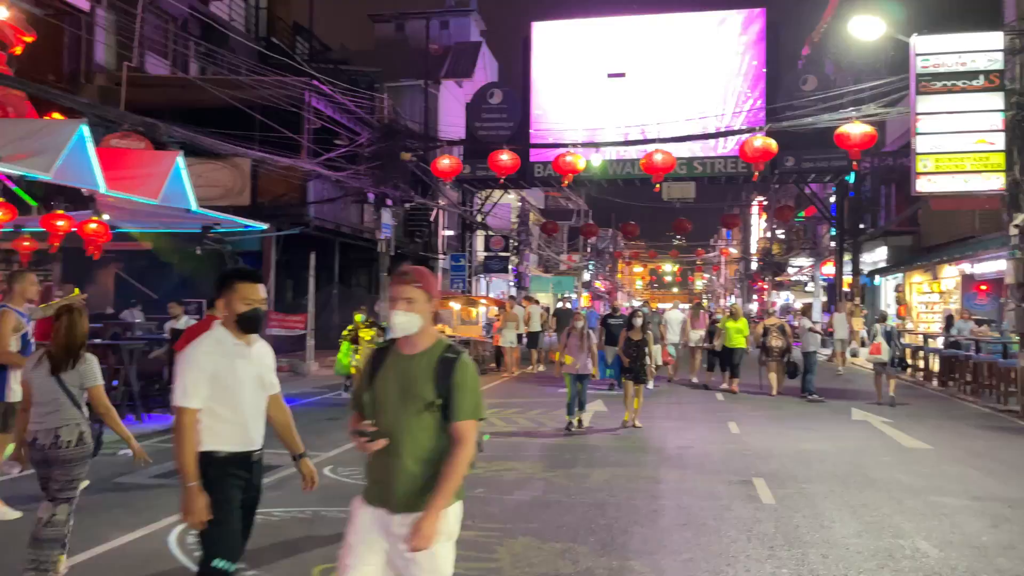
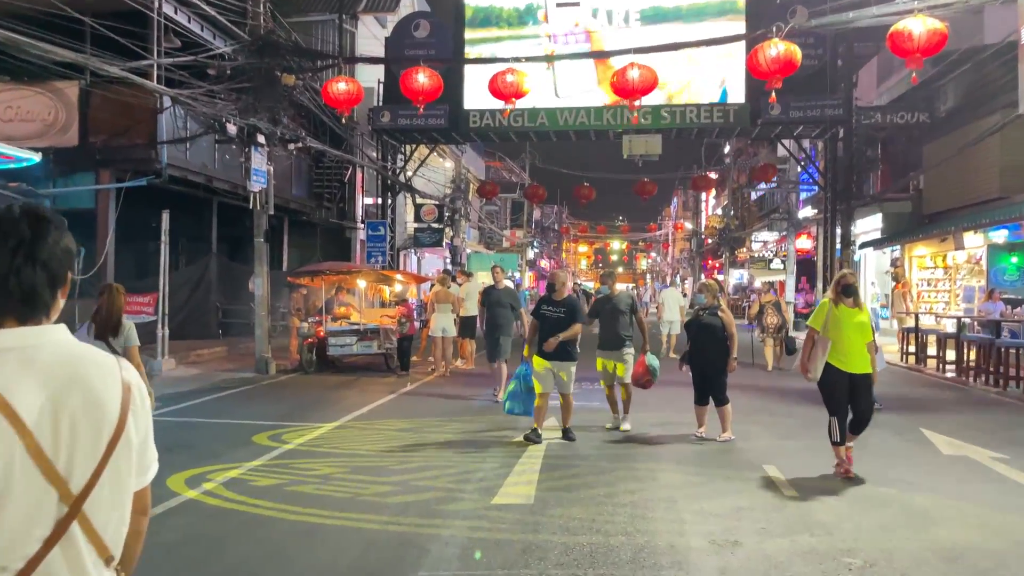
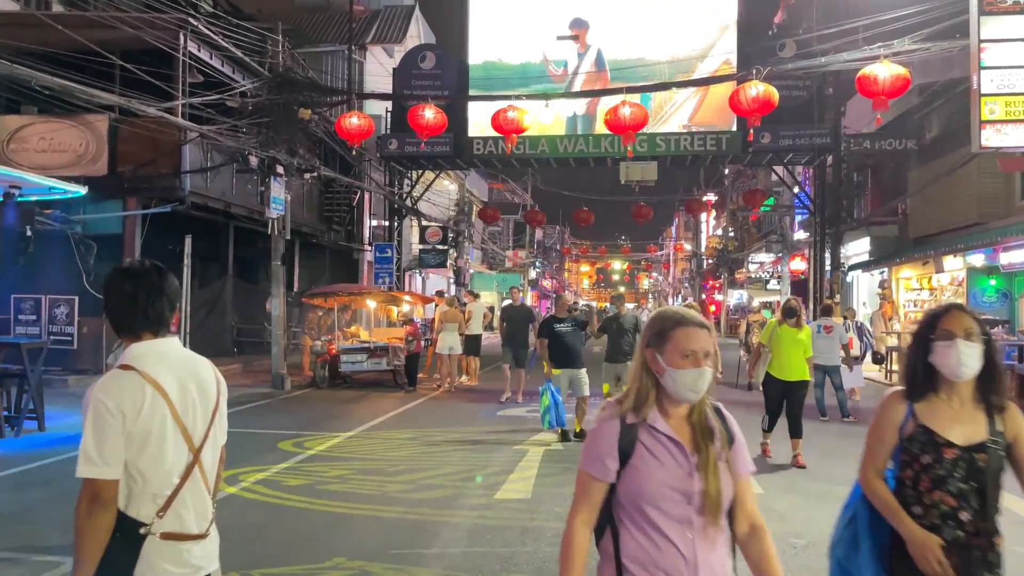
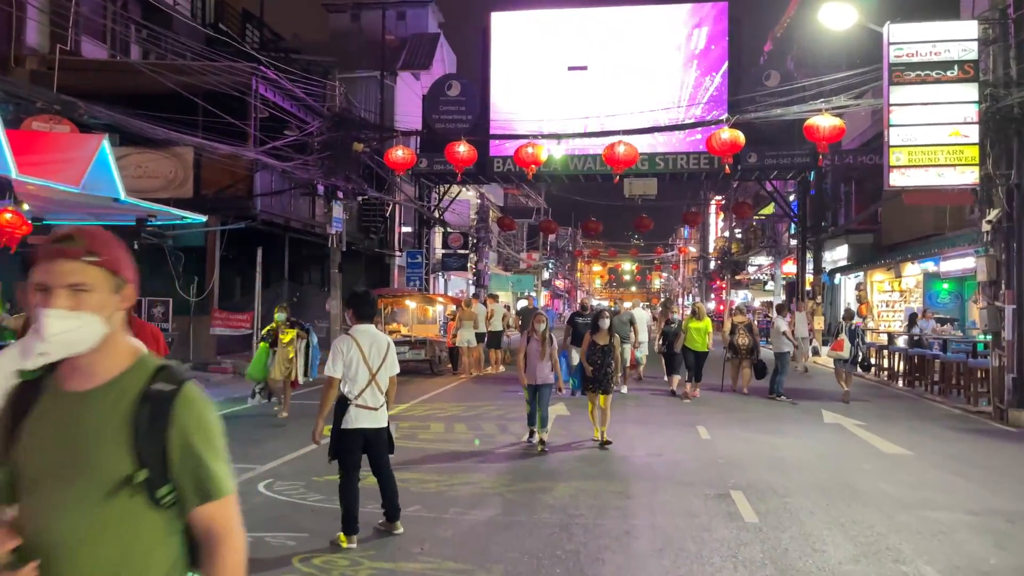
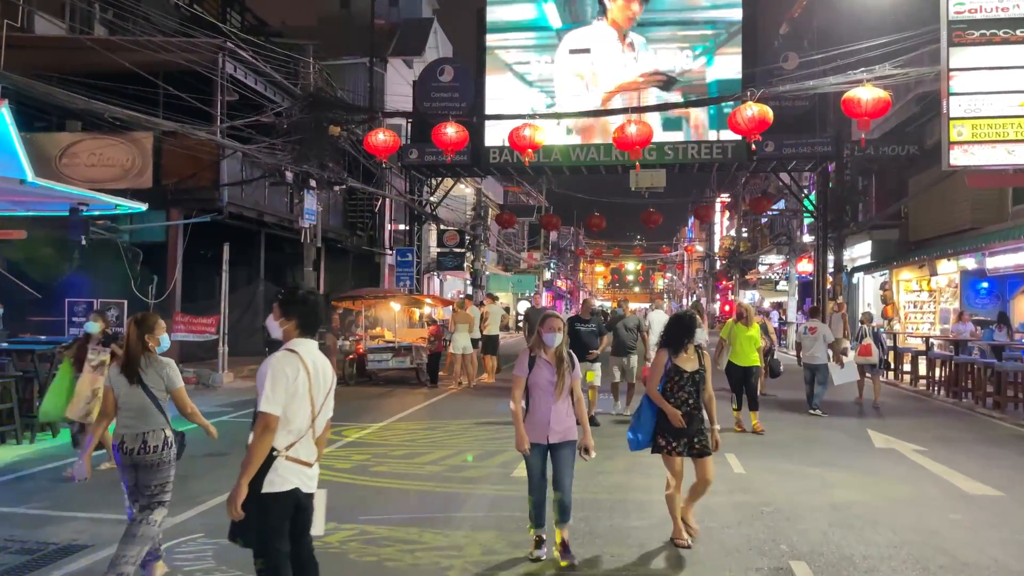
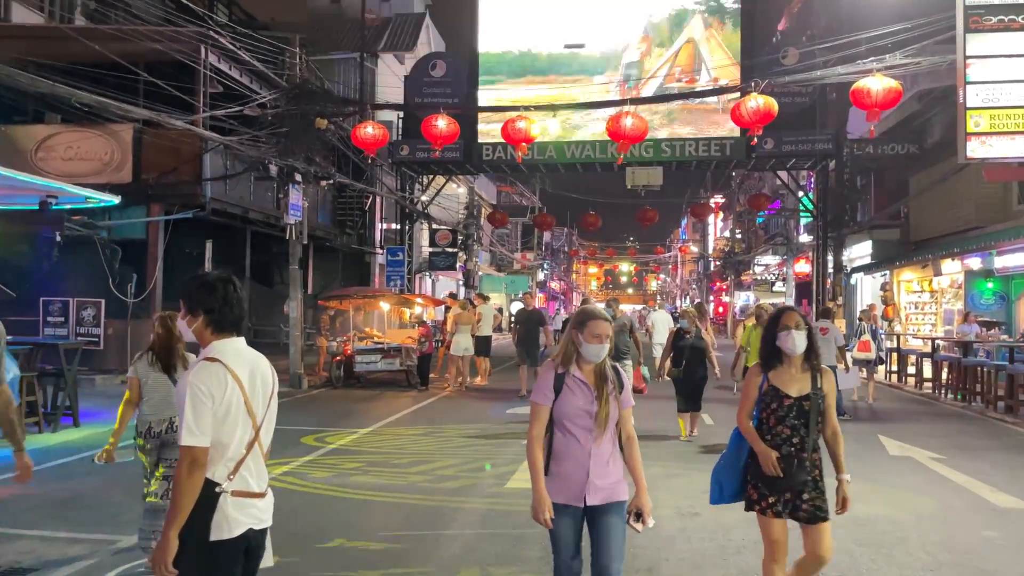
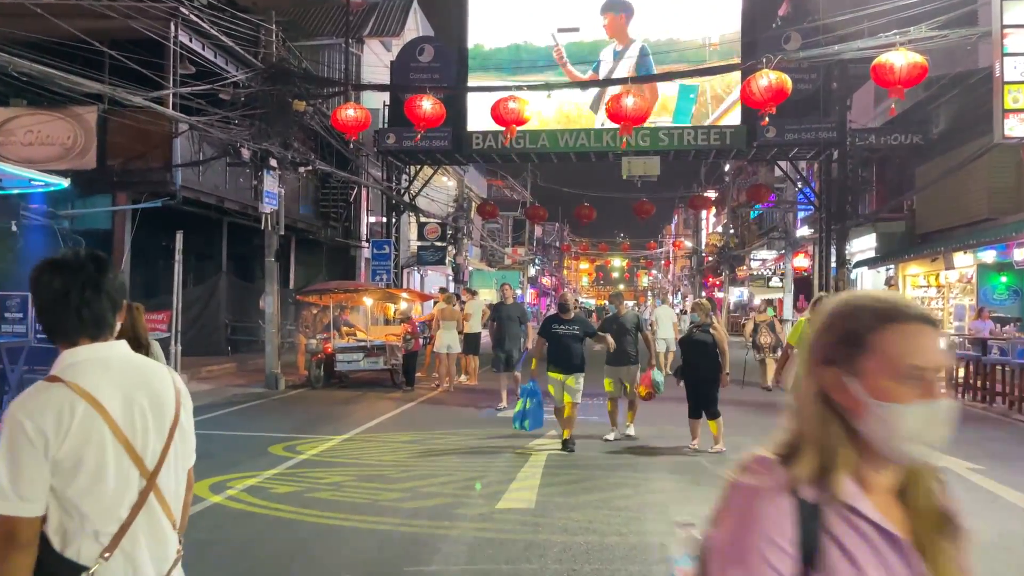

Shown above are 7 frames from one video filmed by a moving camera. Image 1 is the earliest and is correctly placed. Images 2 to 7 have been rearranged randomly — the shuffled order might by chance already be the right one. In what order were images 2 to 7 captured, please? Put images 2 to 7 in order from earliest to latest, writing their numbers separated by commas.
4, 5, 6, 3, 7, 2
